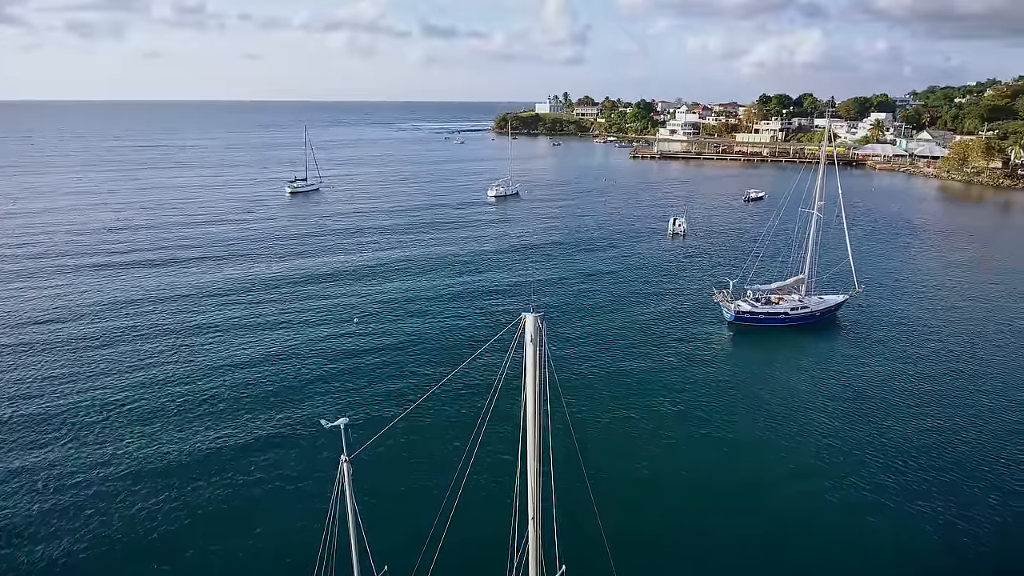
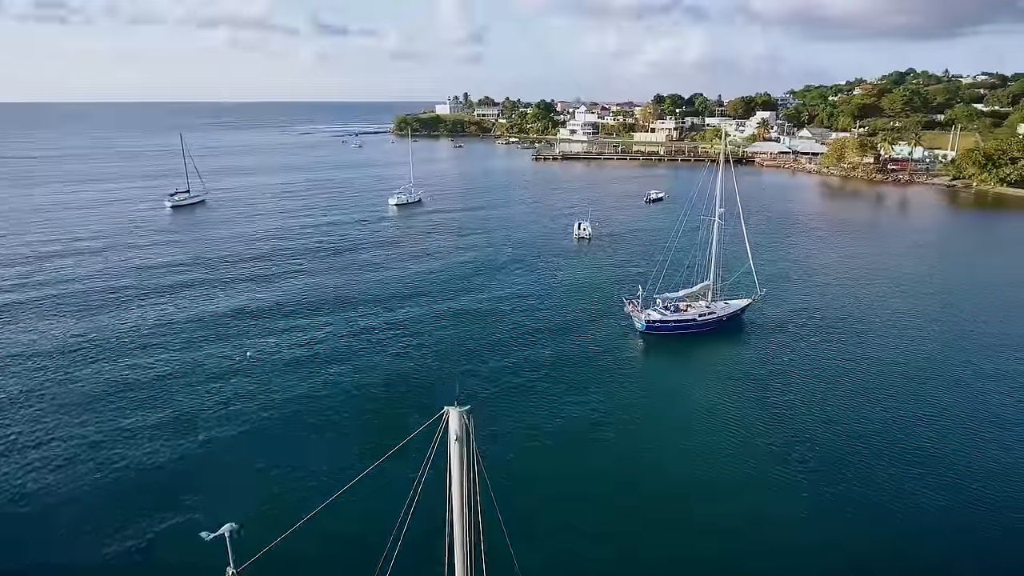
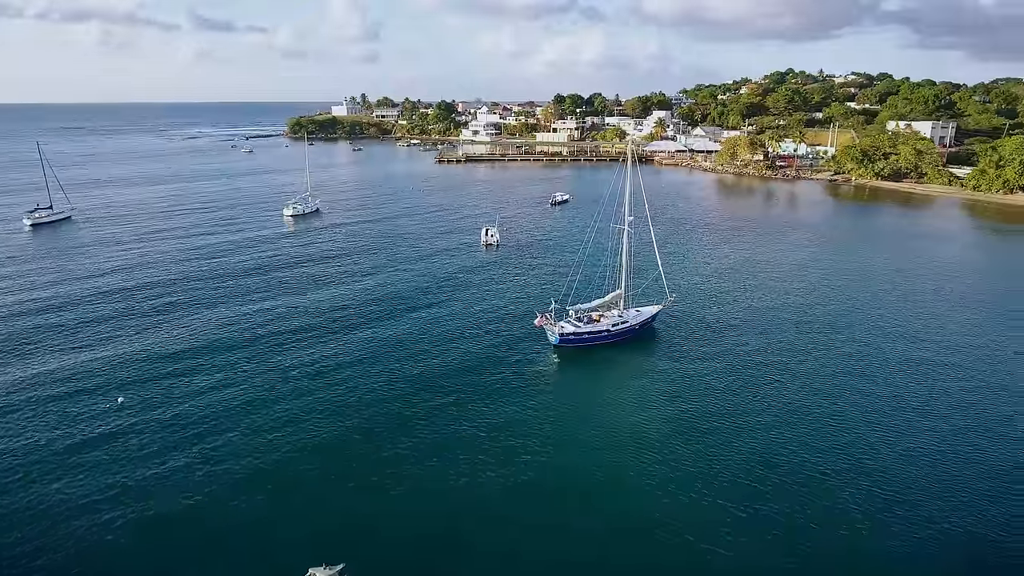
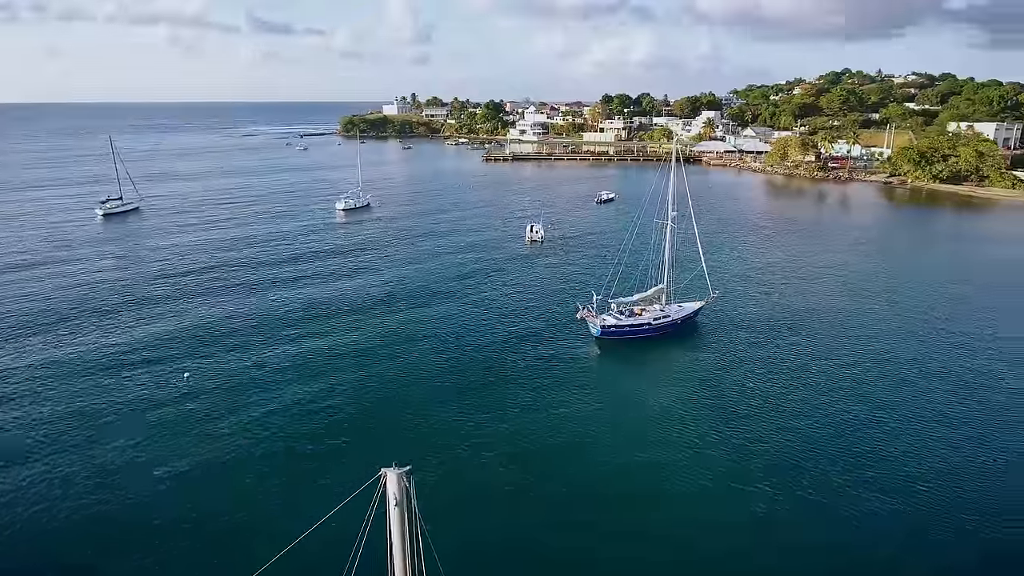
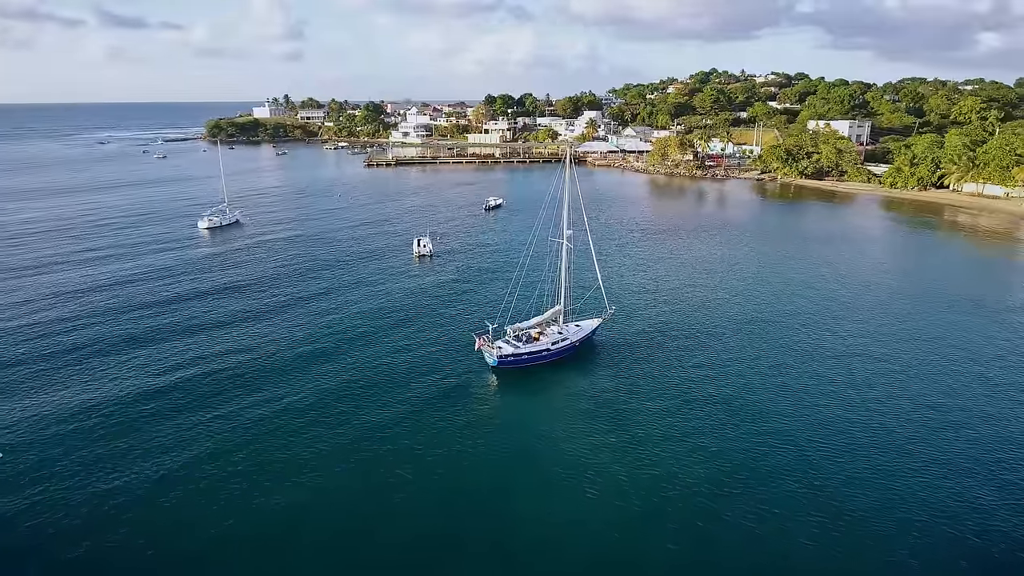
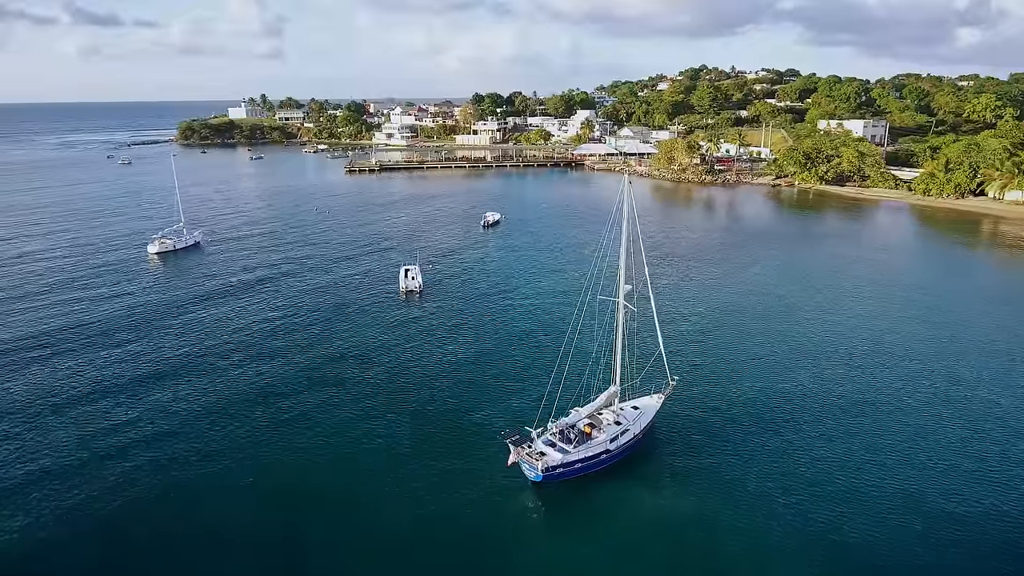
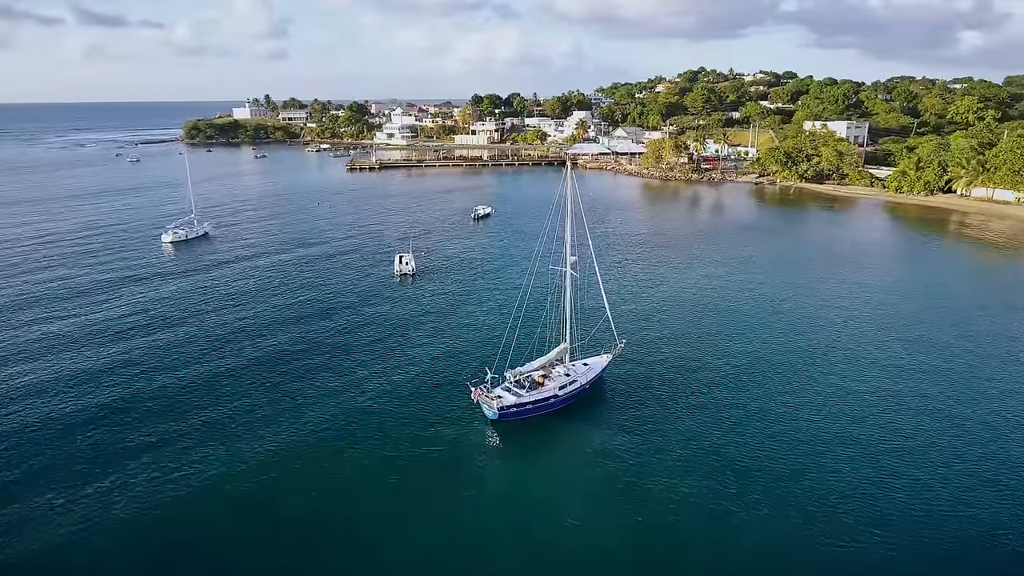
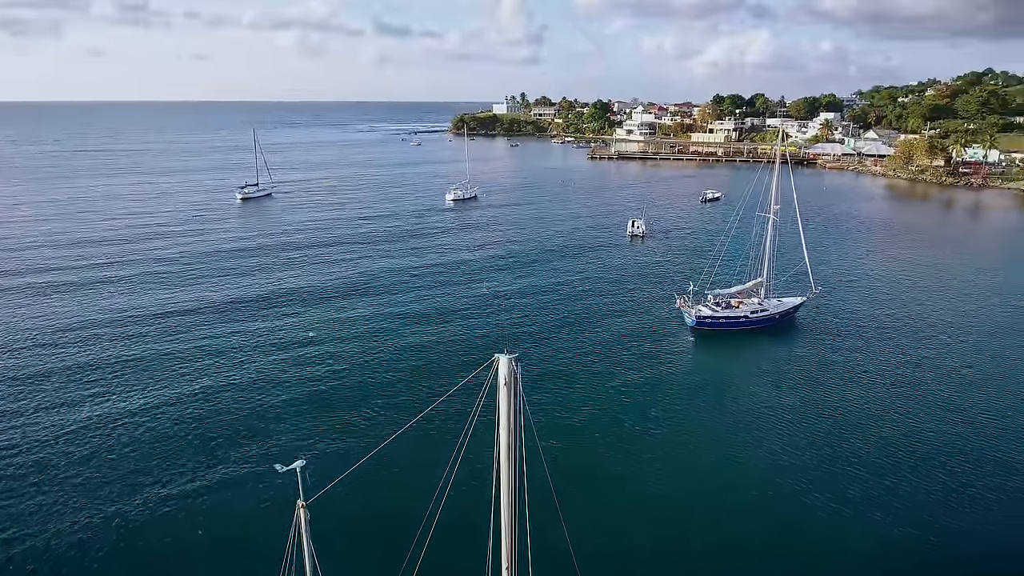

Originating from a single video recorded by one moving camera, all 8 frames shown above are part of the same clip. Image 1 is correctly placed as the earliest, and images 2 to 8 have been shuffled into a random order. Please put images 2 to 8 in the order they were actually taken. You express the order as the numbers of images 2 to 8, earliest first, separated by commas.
8, 2, 4, 3, 5, 7, 6
